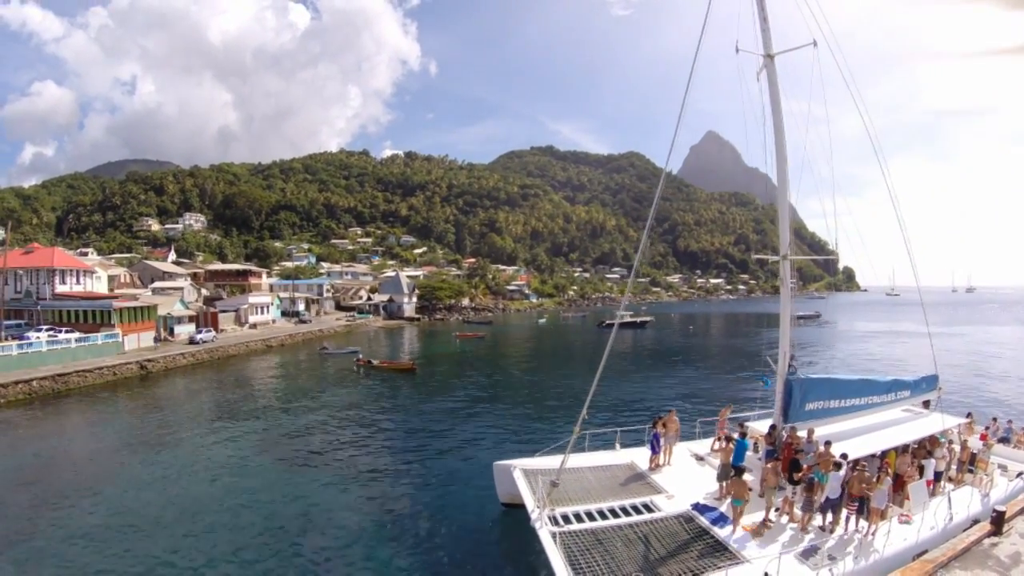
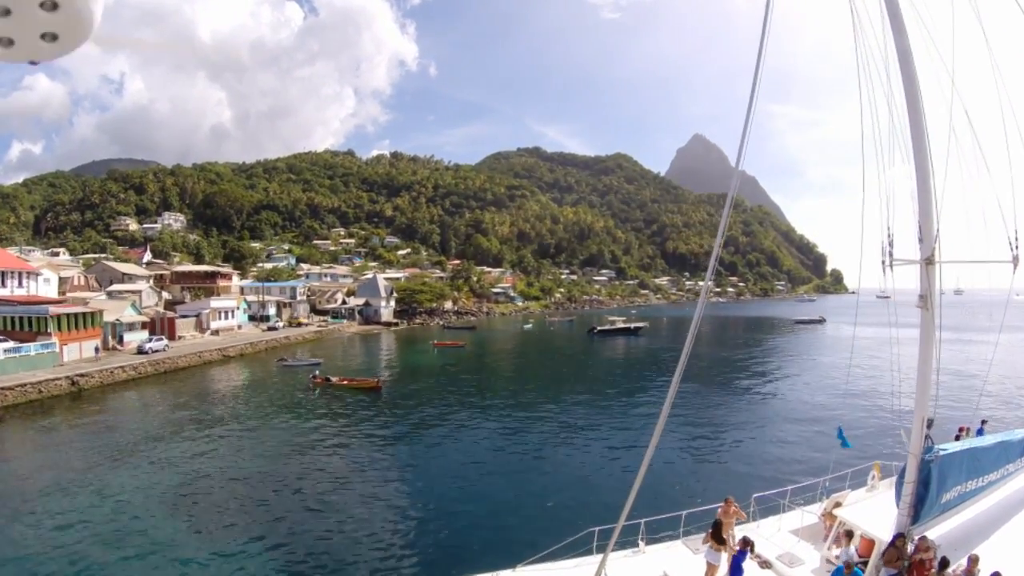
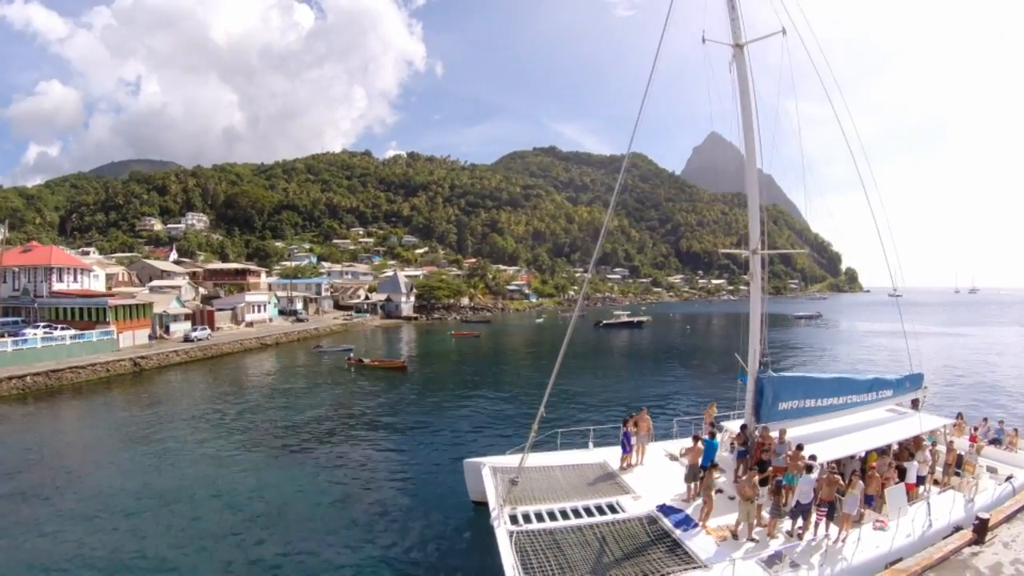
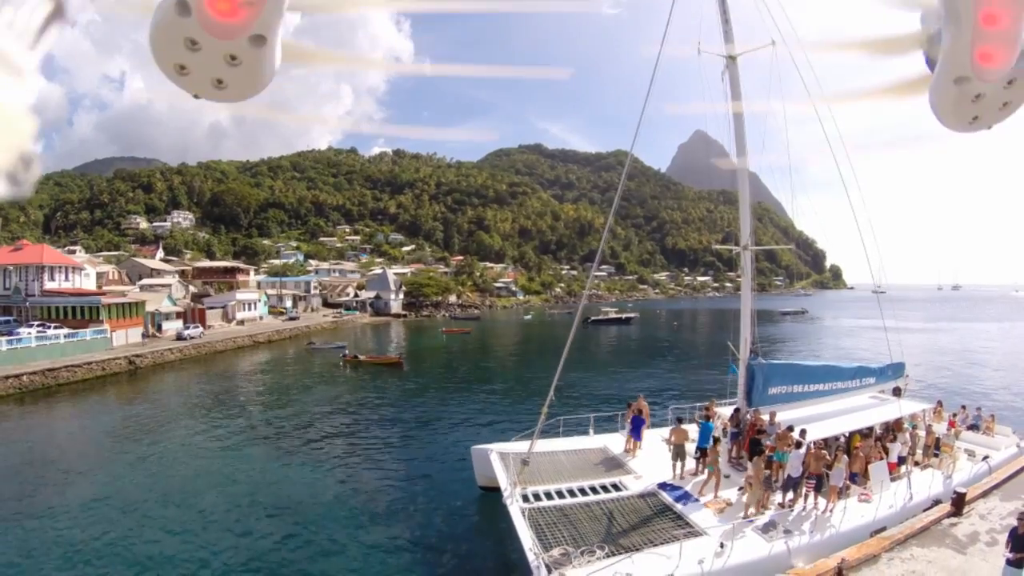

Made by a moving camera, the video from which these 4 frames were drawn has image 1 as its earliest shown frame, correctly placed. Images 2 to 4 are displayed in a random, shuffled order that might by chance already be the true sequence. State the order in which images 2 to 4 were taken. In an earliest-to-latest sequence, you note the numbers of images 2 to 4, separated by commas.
3, 4, 2
